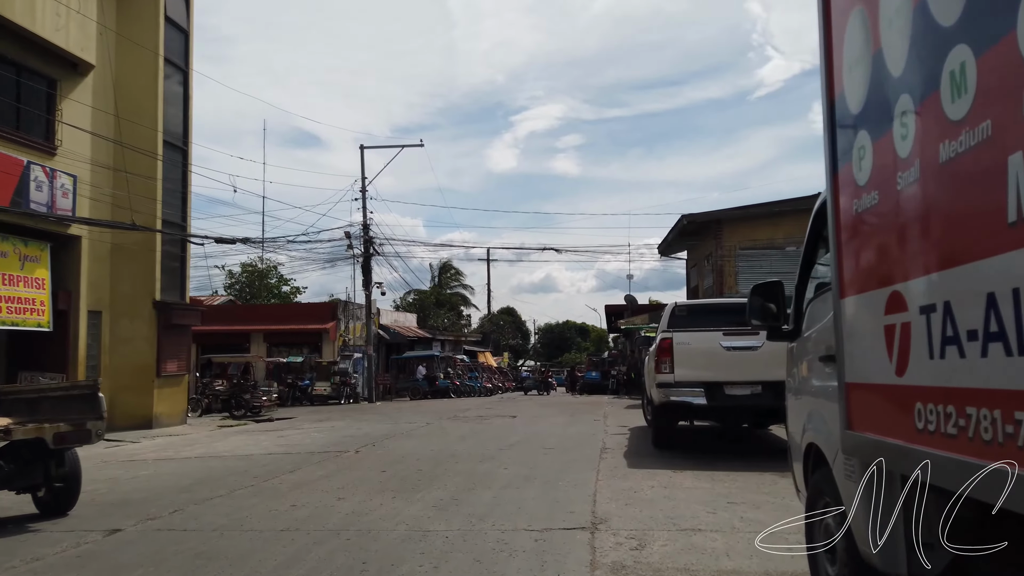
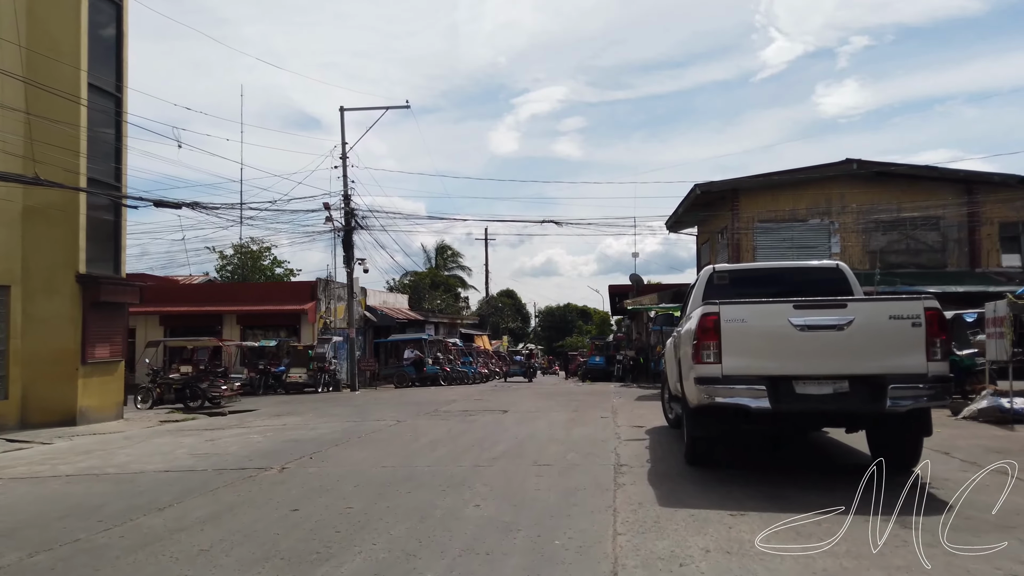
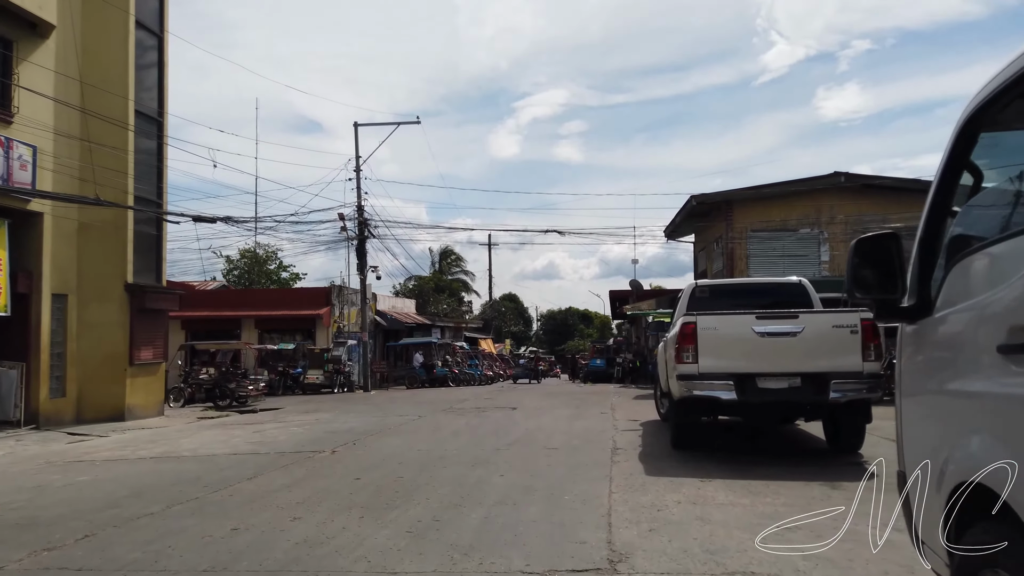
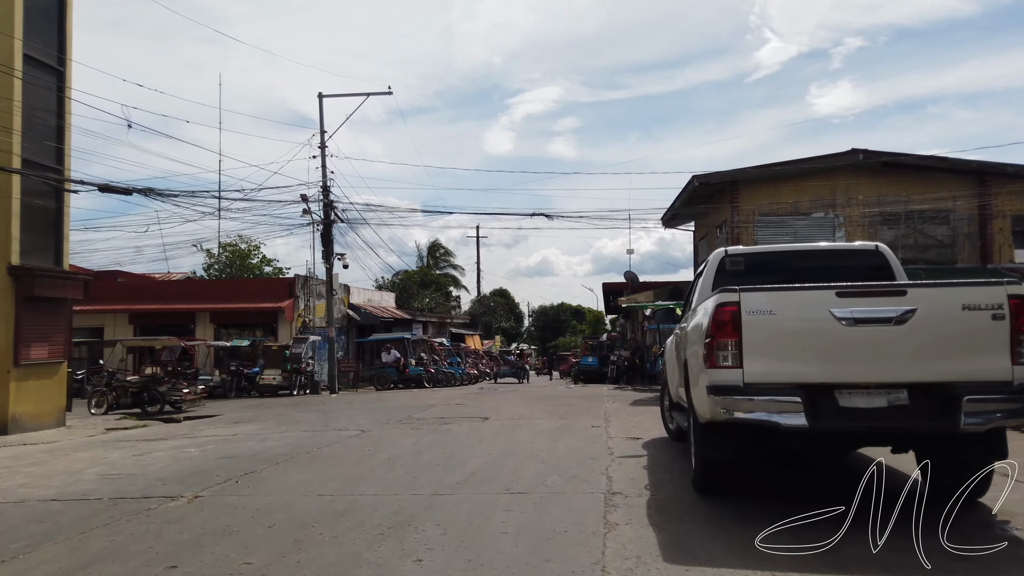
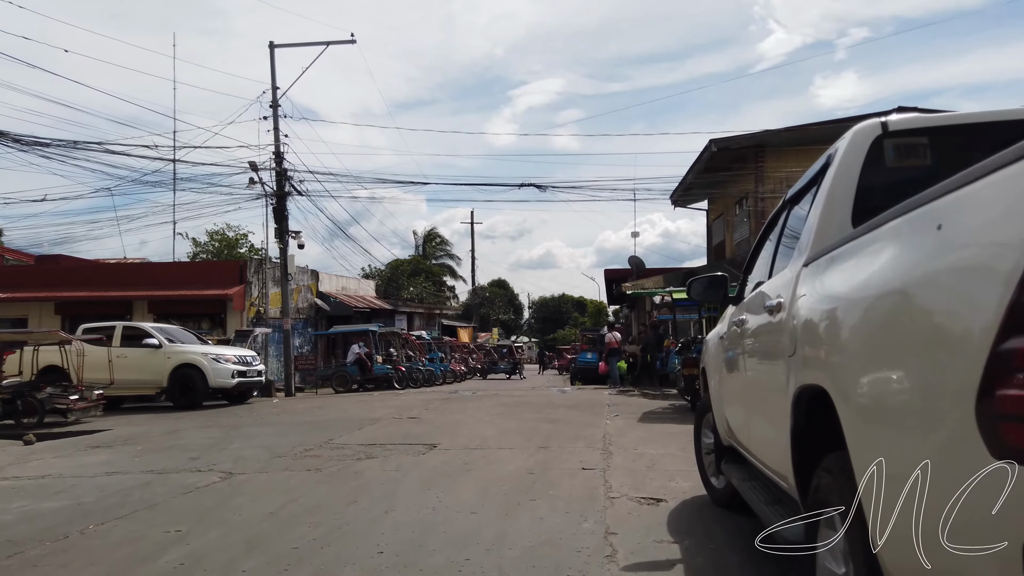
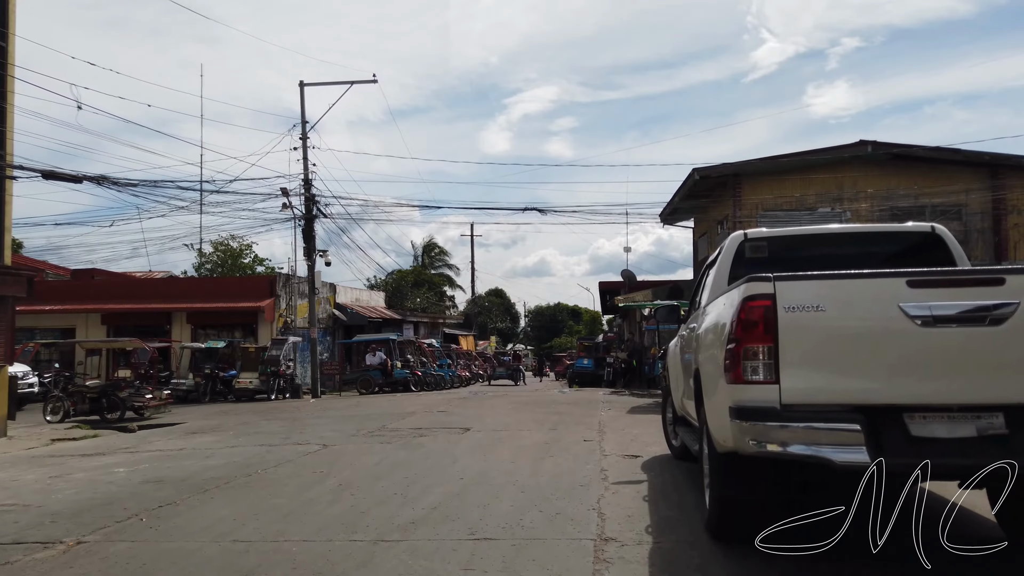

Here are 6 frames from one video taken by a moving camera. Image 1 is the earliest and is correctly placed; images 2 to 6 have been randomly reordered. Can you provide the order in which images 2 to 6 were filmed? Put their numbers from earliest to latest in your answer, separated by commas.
3, 2, 4, 6, 5
